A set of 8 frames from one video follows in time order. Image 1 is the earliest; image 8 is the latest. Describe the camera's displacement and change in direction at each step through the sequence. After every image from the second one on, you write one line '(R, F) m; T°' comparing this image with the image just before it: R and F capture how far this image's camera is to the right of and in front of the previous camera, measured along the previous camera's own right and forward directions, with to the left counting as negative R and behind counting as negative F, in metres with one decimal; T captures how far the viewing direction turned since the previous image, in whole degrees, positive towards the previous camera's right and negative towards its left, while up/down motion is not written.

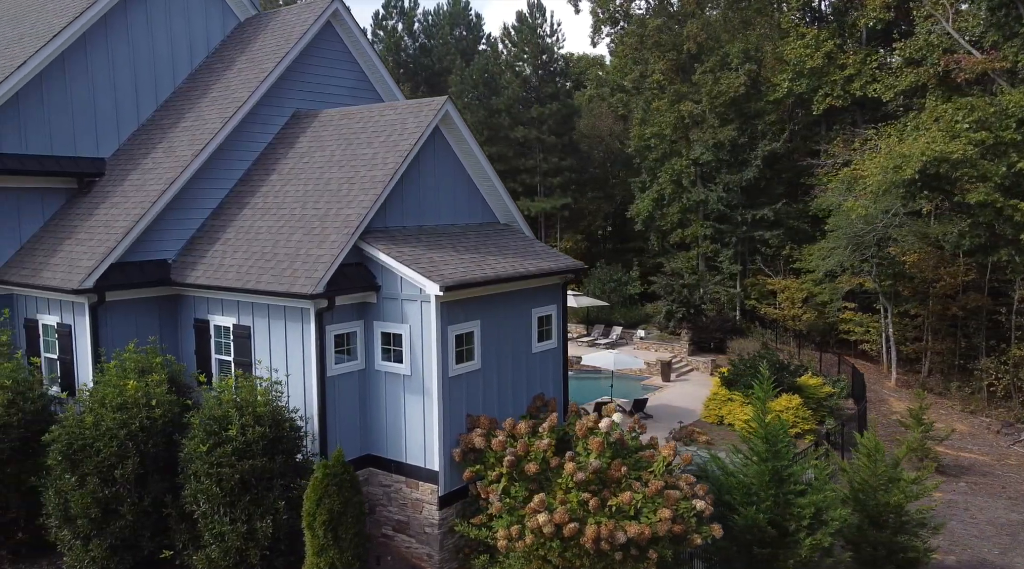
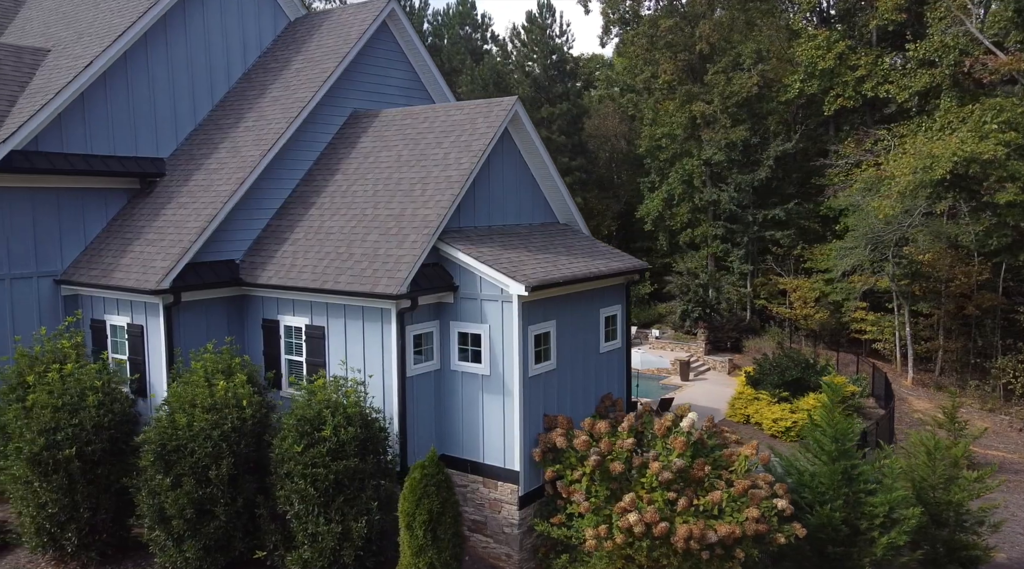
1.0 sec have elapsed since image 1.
(-1.4, 0.0) m; +1°
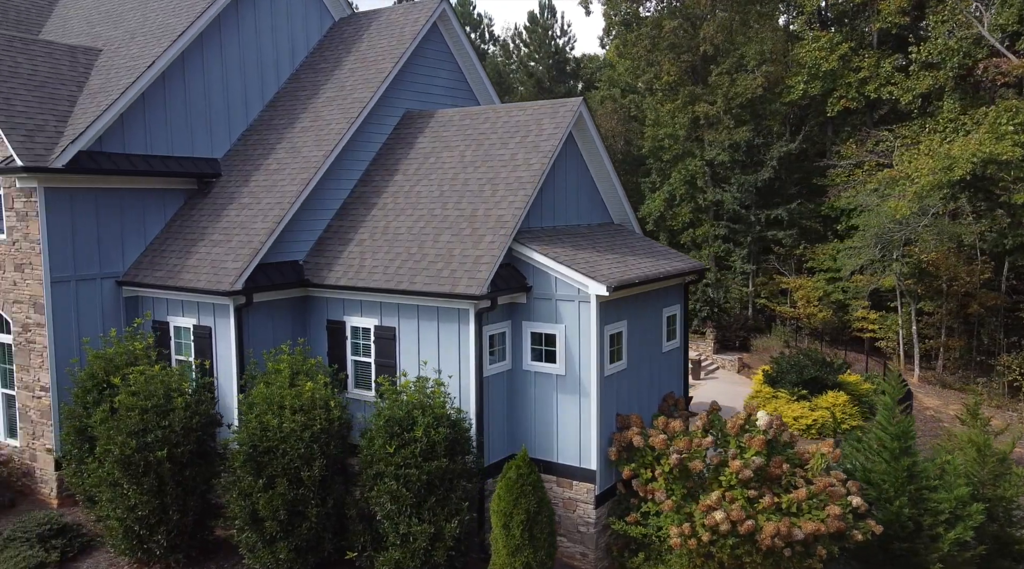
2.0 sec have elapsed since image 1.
(-1.5, -0.1) m; +2°
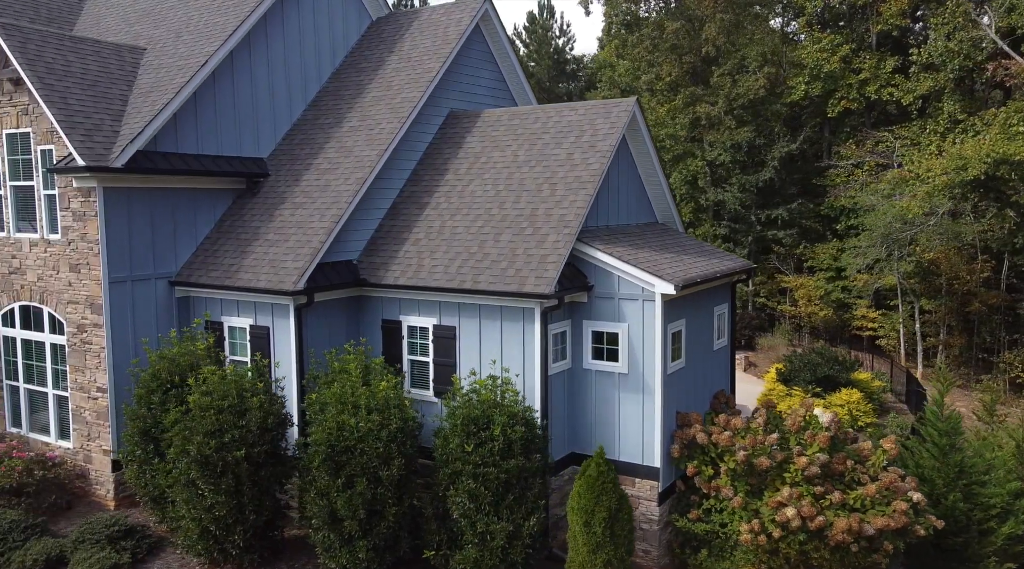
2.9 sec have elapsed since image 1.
(-1.3, 0.0) m; +1°
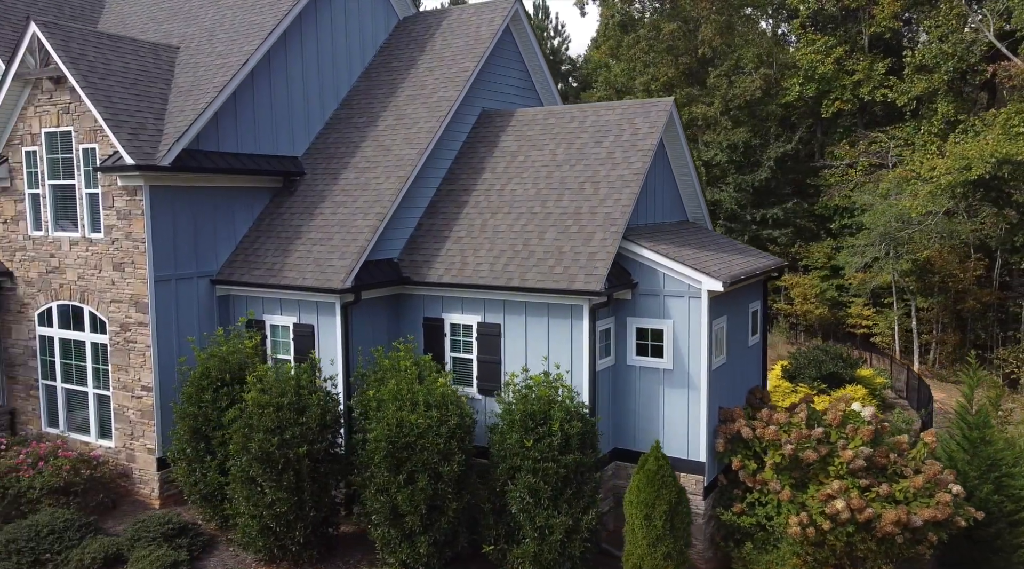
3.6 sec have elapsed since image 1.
(-1.1, -0.1) m; +1°
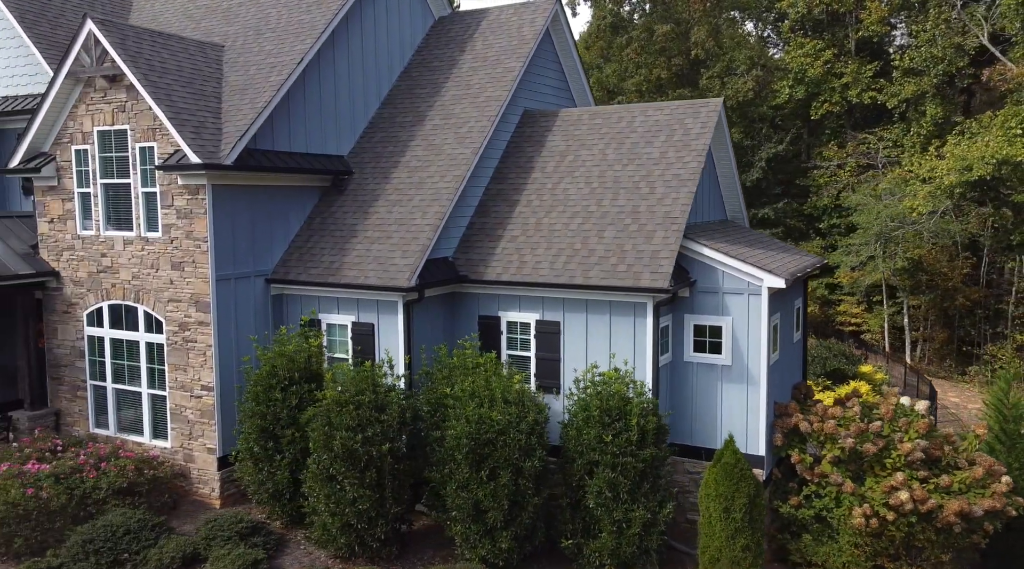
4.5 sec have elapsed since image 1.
(-1.5, -0.1) m; +2°
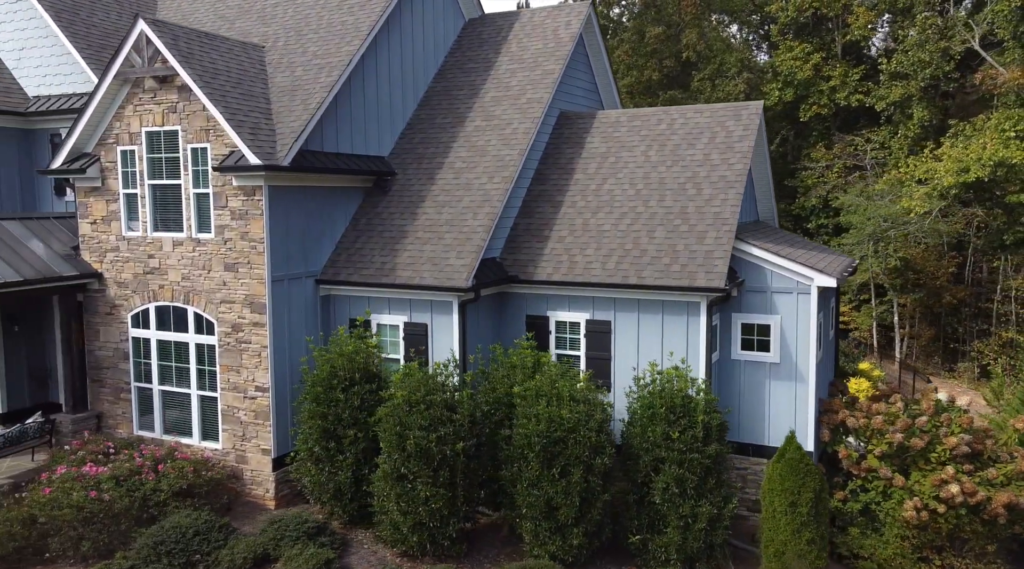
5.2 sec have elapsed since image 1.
(-1.4, -0.1) m; +2°
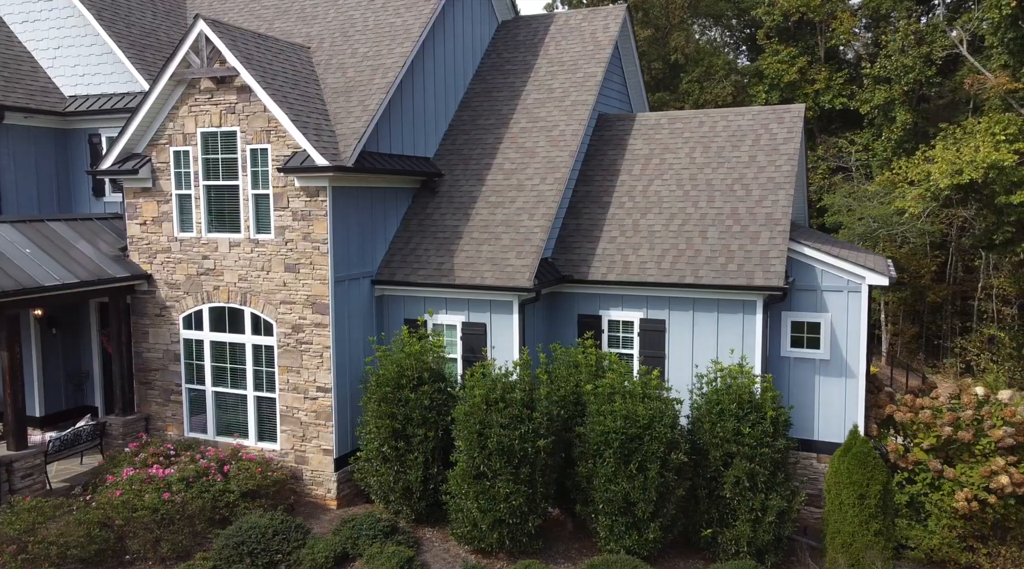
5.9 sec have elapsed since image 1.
(-1.6, -0.2) m; +2°
